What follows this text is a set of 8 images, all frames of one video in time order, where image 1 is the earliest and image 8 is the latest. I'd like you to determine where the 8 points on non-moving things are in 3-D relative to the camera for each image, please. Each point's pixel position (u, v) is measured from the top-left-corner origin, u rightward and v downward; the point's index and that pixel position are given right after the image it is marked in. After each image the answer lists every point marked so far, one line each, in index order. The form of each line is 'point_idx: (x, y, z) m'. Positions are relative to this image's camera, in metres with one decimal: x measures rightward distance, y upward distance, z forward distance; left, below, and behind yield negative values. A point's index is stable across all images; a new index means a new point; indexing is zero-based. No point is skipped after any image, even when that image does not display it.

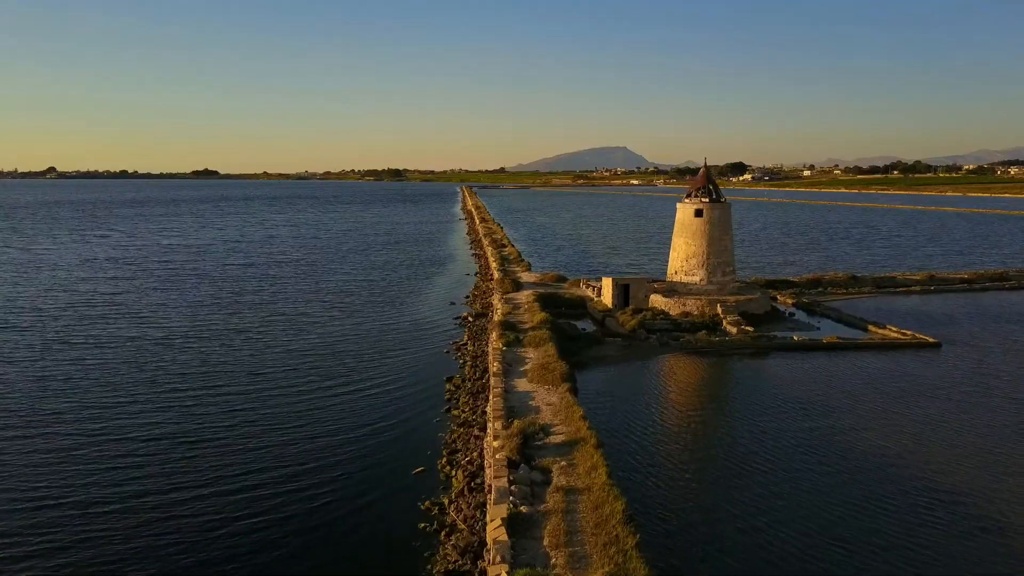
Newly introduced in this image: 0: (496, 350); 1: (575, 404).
0: (-0.5, -1.7, +19.5) m
1: (+1.3, -2.4, +14.3) m
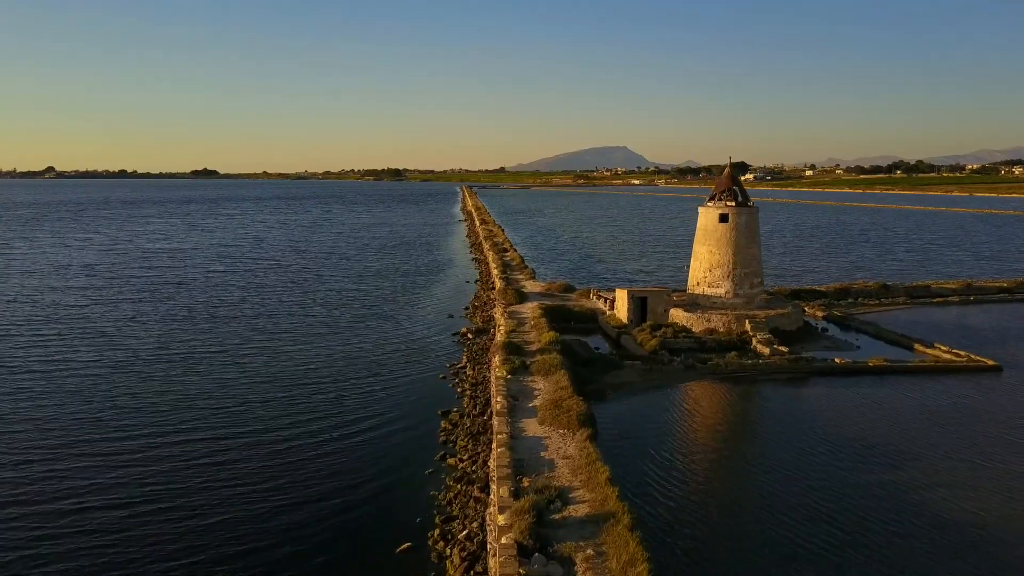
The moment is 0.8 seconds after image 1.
0: (-0.3, -2.2, +16.9) m
1: (+1.4, -2.9, +11.7) m
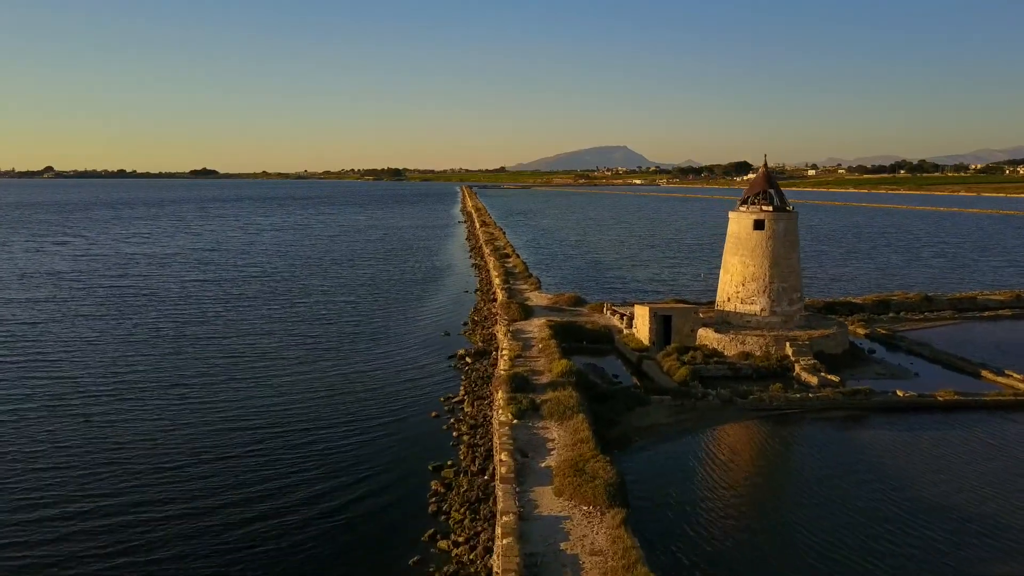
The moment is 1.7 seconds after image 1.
0: (-0.2, -2.7, +13.9) m
1: (+1.6, -3.4, +8.7) m
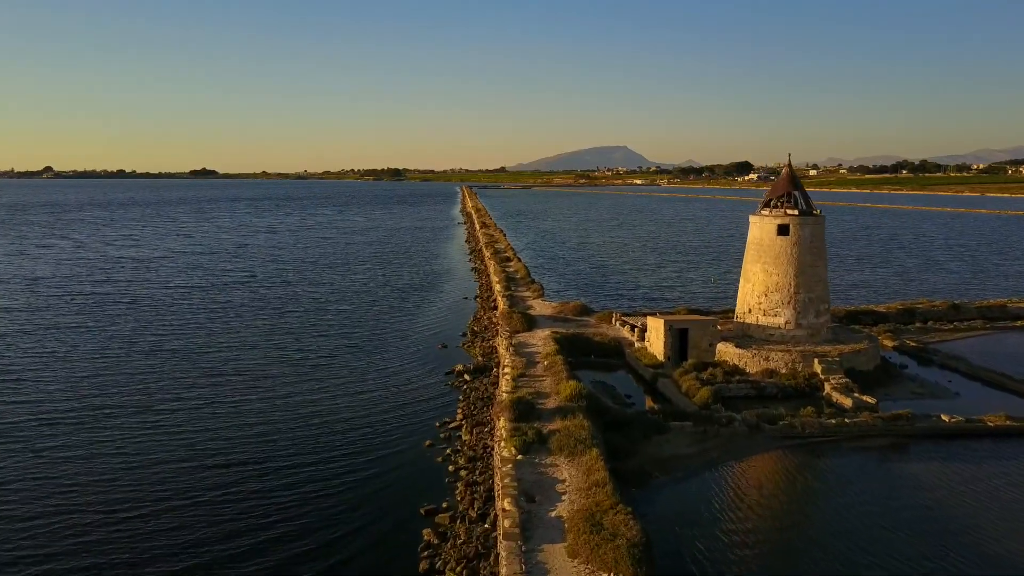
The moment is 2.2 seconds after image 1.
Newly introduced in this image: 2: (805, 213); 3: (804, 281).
0: (-0.1, -3.0, +12.2) m
1: (+1.6, -3.7, +7.0) m
2: (+8.1, +2.1, +19.3) m
3: (+8.0, +0.2, +19.1) m
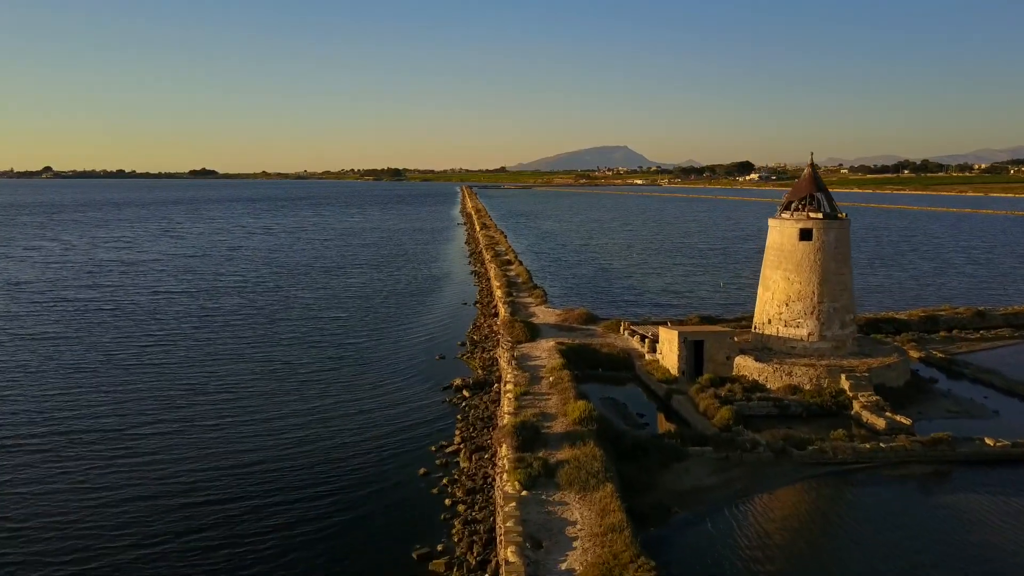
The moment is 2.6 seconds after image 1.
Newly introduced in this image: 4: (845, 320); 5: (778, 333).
0: (0.0, -3.2, +10.8) m
1: (+1.7, -3.9, +5.7) m
2: (+8.1, +1.8, +18.0) m
3: (+8.0, 0.0, +17.8) m
4: (+8.5, -0.8, +18.0) m
5: (+6.9, -1.2, +18.4) m
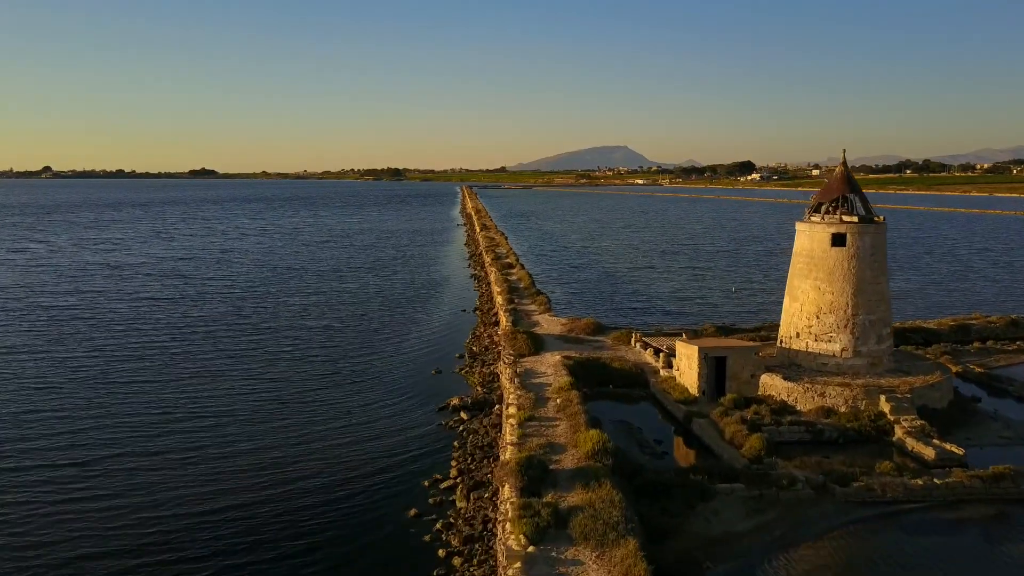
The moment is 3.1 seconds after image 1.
0: (0.0, -3.5, +9.2) m
1: (+1.8, -4.1, +4.0) m
2: (+8.2, +1.6, +16.3) m
3: (+8.1, -0.3, +16.1) m
4: (+8.6, -1.1, +16.3) m
5: (+7.0, -1.4, +16.7) m
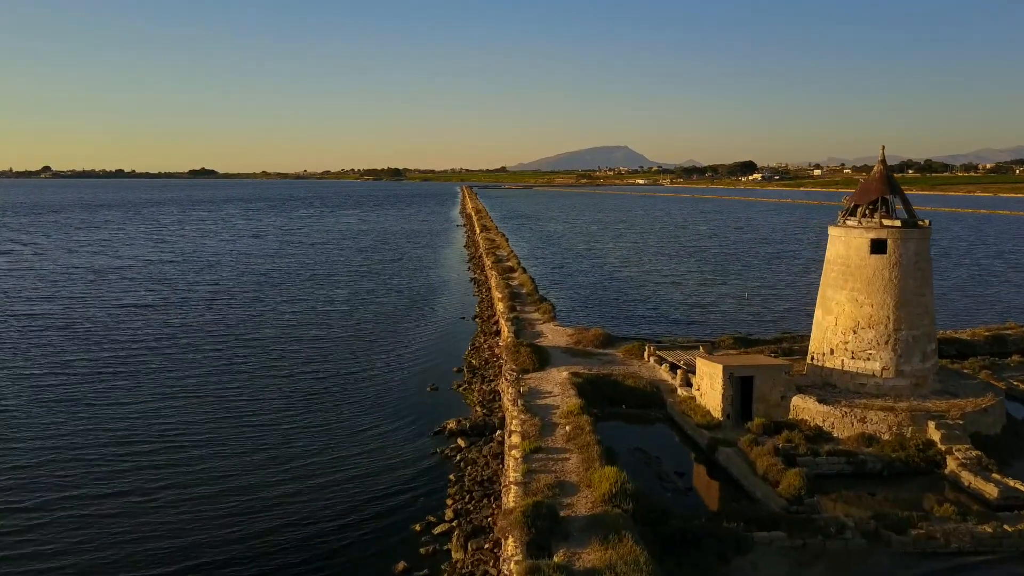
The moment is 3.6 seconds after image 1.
0: (+0.1, -3.7, +7.5) m
1: (+1.8, -4.4, +2.4) m
2: (+8.3, +1.3, +14.7) m
3: (+8.1, -0.5, +14.5) m
4: (+8.6, -1.3, +14.7) m
5: (+7.1, -1.7, +15.1) m
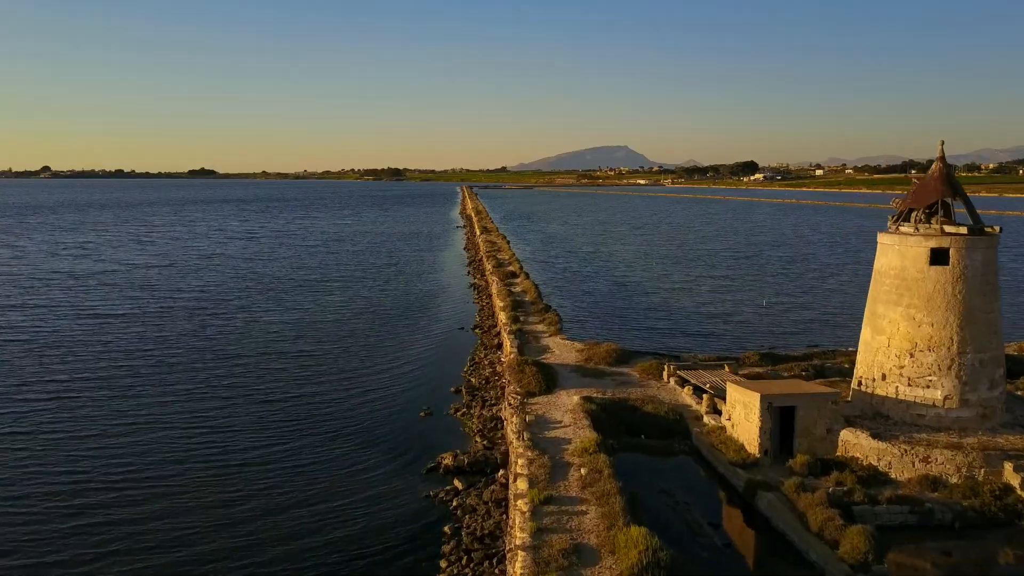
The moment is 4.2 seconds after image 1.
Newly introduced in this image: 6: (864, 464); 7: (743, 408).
0: (+0.2, -4.0, +5.6) m
1: (+1.9, -4.7, +0.4) m
2: (+8.4, +1.0, +12.7) m
3: (+8.2, -0.8, +12.5) m
4: (+8.7, -1.6, +12.7) m
5: (+7.2, -2.0, +13.1) m
6: (+6.1, -3.1, +12.2) m
7: (+4.4, -2.3, +13.3) m
